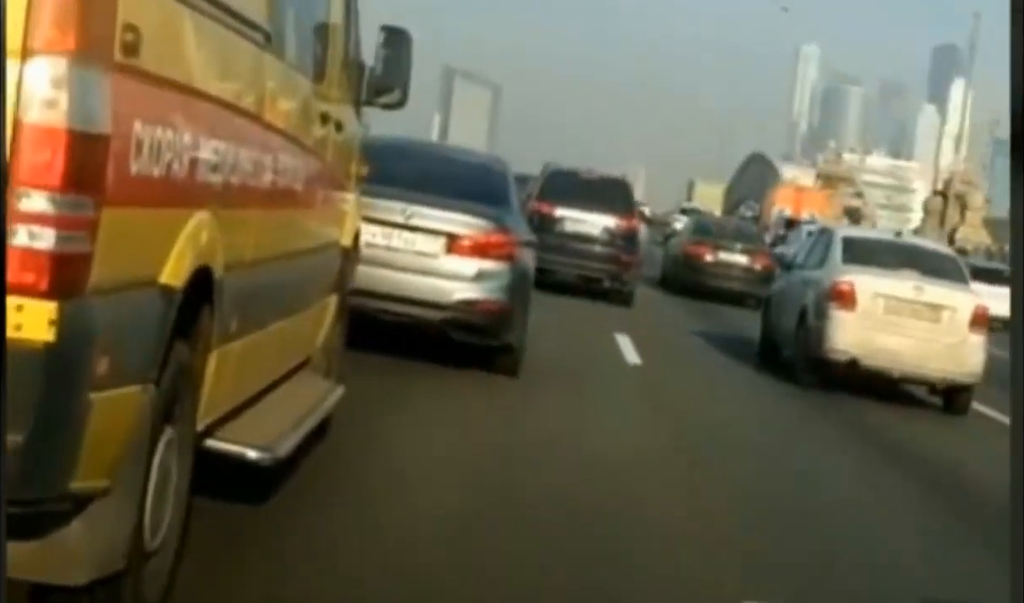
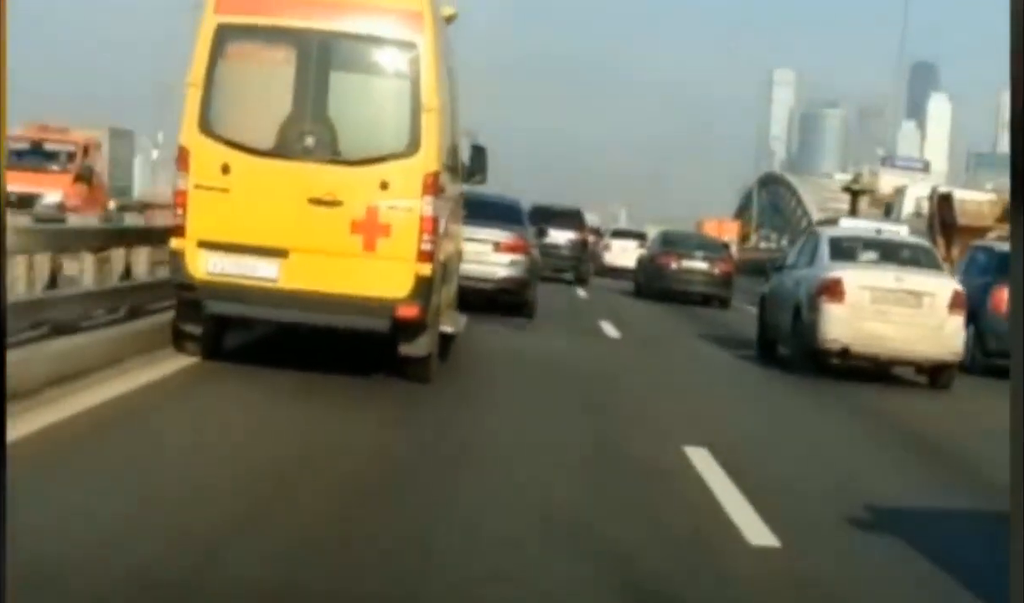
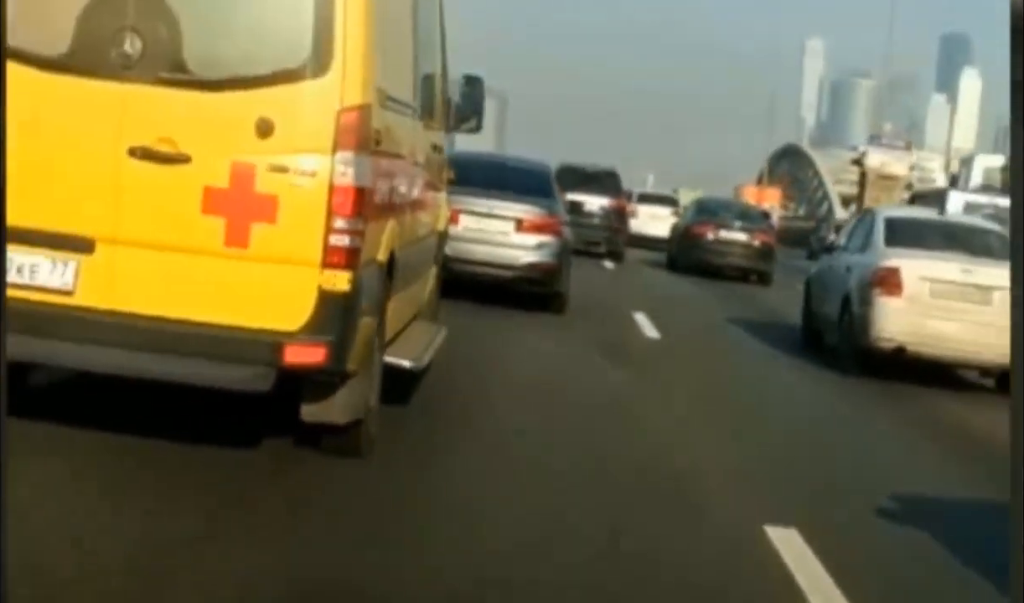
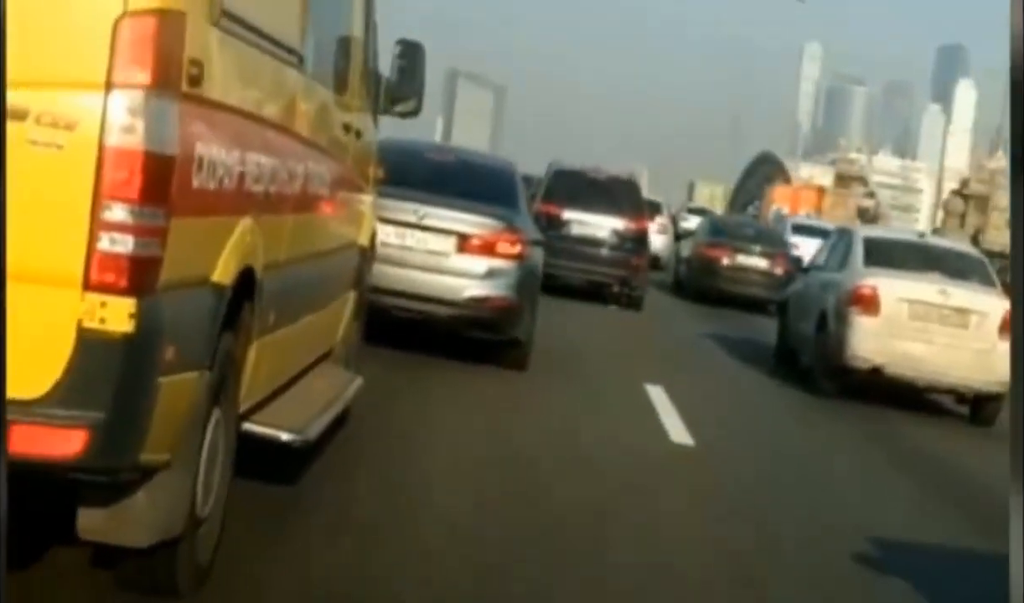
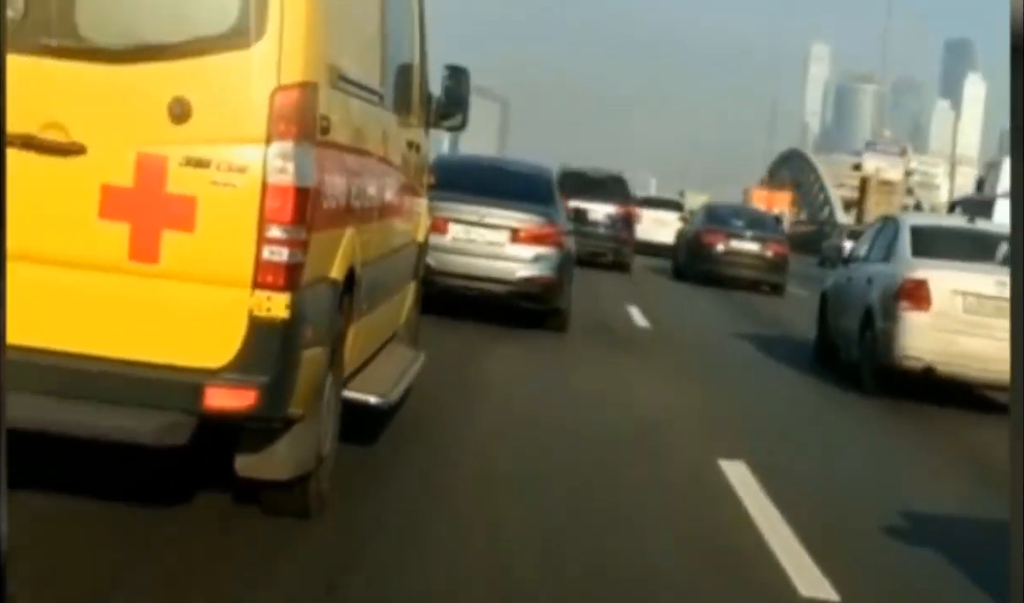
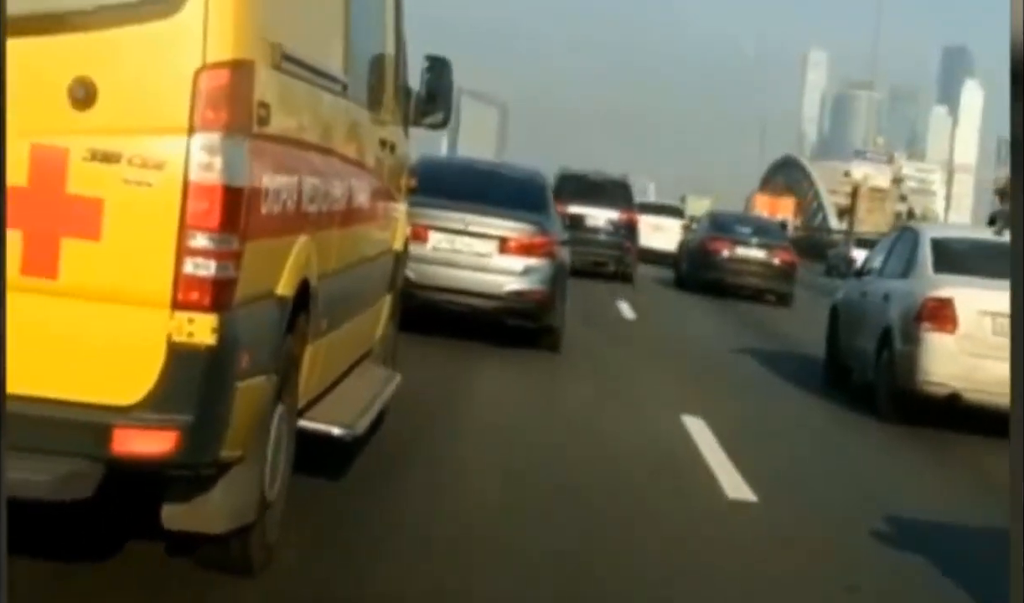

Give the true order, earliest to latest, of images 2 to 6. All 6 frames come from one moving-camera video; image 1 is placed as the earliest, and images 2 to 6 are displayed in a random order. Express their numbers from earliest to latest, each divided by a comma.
4, 6, 5, 3, 2
